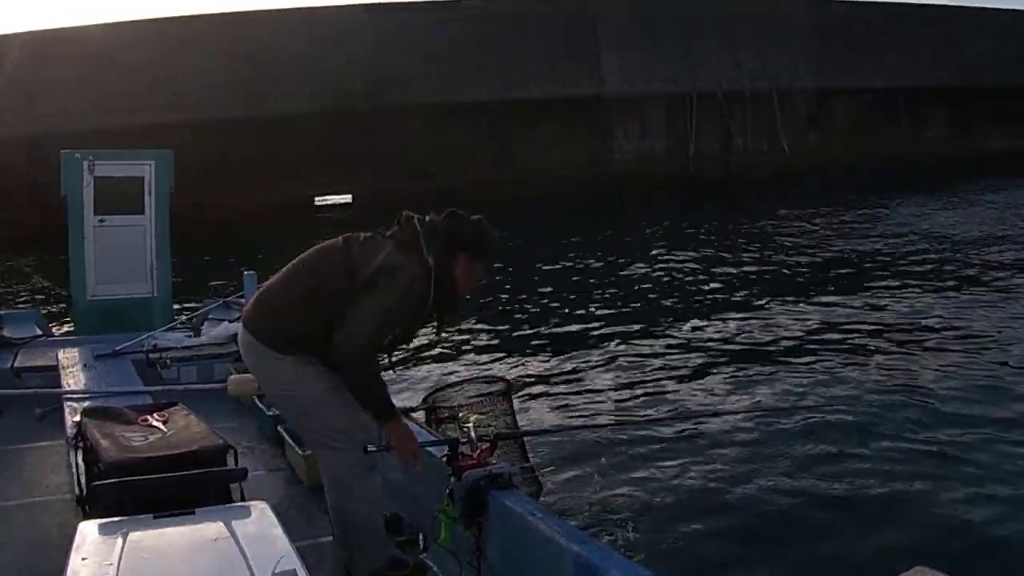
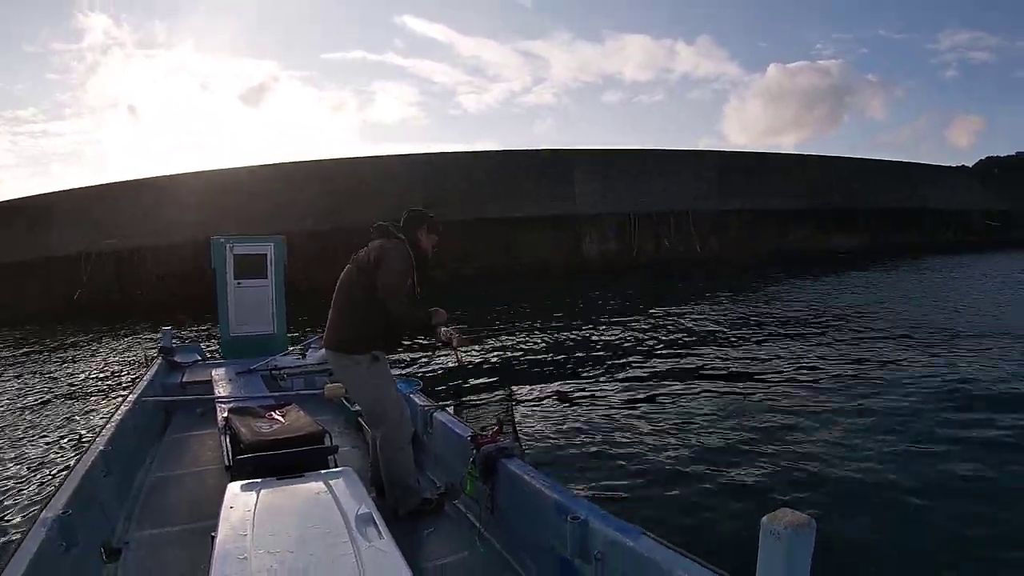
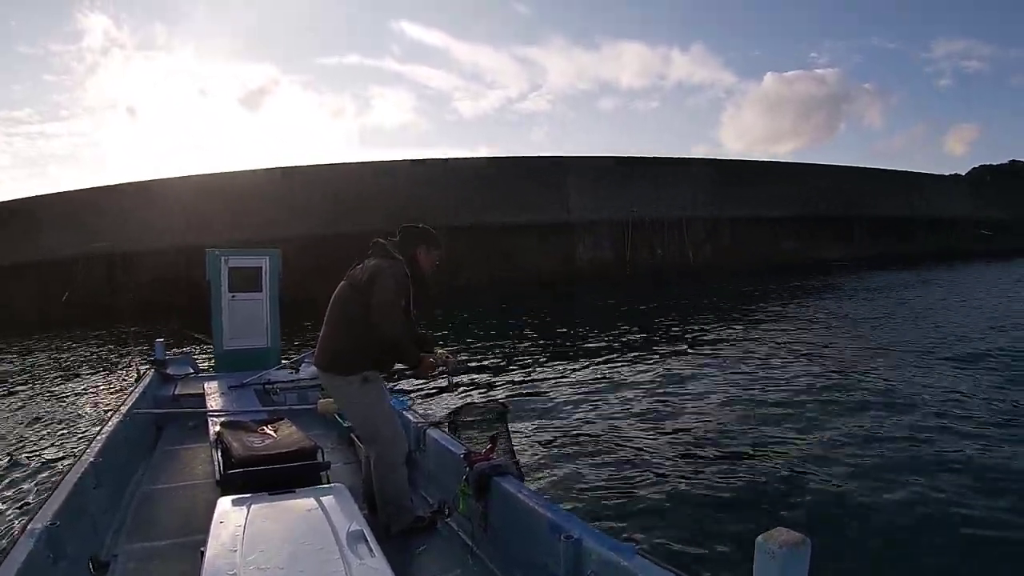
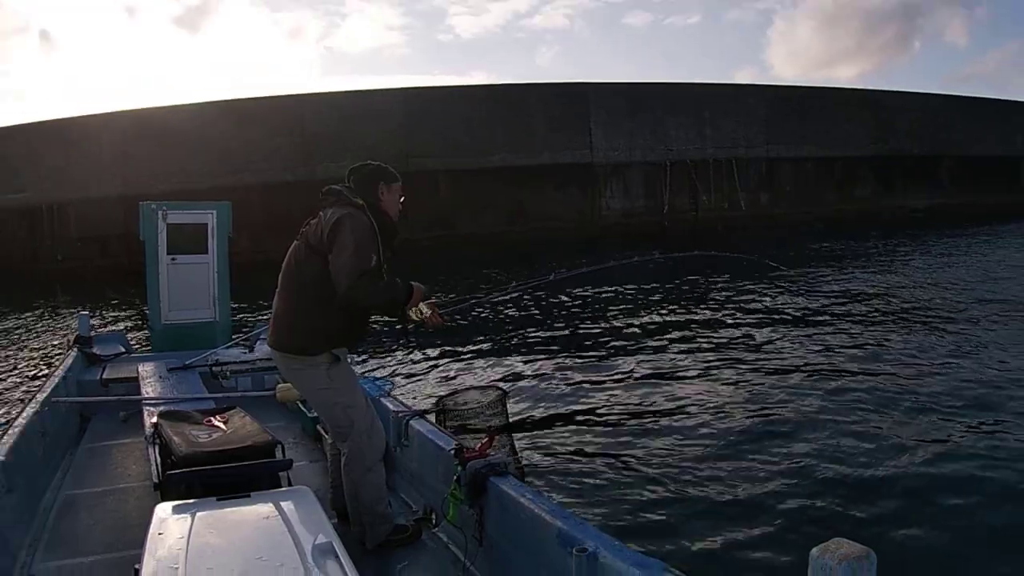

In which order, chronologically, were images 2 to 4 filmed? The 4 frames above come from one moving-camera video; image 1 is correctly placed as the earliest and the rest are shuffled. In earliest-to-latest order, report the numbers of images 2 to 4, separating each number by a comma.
4, 2, 3
